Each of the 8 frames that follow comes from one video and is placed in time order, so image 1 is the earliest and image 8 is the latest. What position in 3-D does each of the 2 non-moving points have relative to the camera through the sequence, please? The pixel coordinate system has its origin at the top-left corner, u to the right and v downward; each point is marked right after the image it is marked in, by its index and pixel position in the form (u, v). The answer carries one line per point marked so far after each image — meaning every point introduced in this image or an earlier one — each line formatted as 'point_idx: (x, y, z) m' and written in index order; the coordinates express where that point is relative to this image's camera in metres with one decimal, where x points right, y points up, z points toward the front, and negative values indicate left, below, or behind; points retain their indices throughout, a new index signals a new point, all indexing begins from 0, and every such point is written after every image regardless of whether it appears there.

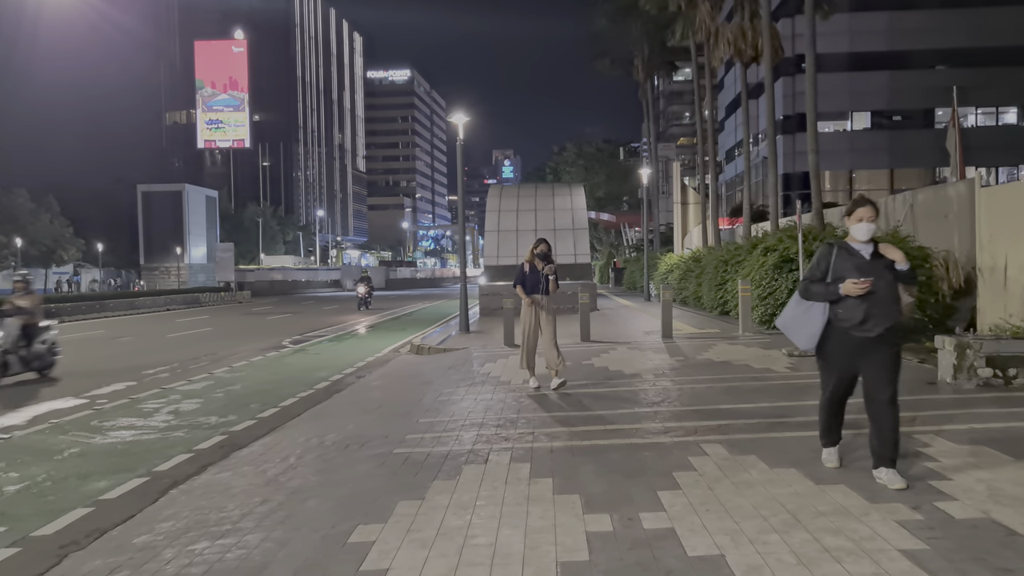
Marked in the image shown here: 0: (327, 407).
0: (-2.2, -1.4, +10.3) m
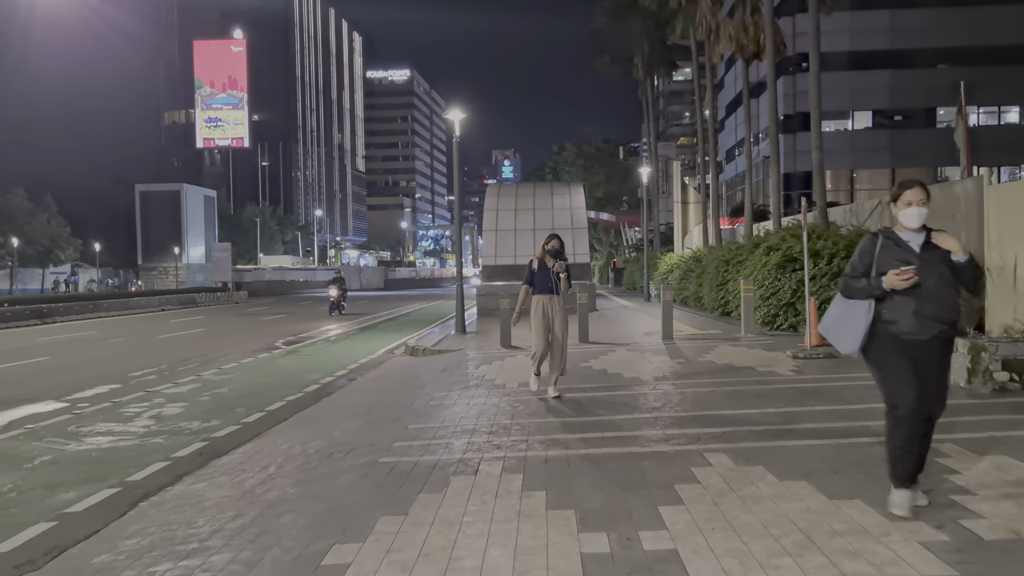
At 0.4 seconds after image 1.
0: (-2.2, -1.4, +9.9) m
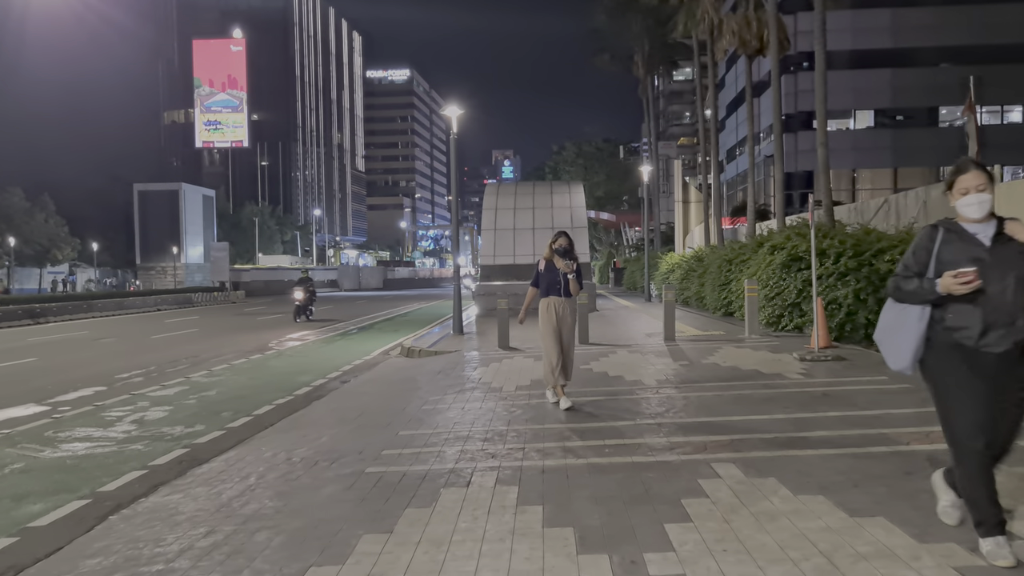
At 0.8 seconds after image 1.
0: (-2.3, -1.4, +9.5) m
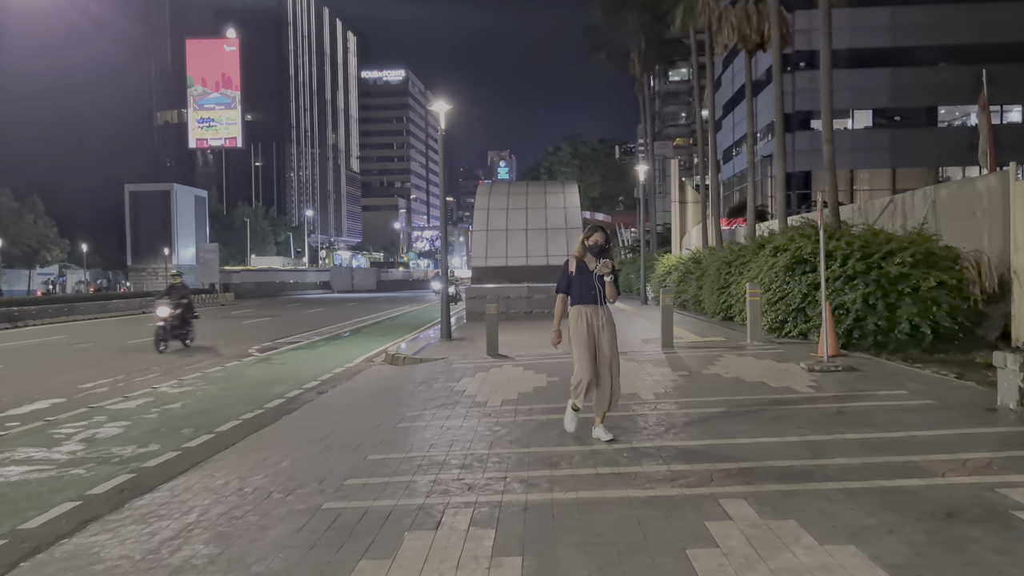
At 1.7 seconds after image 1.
0: (-2.4, -1.4, +8.7) m
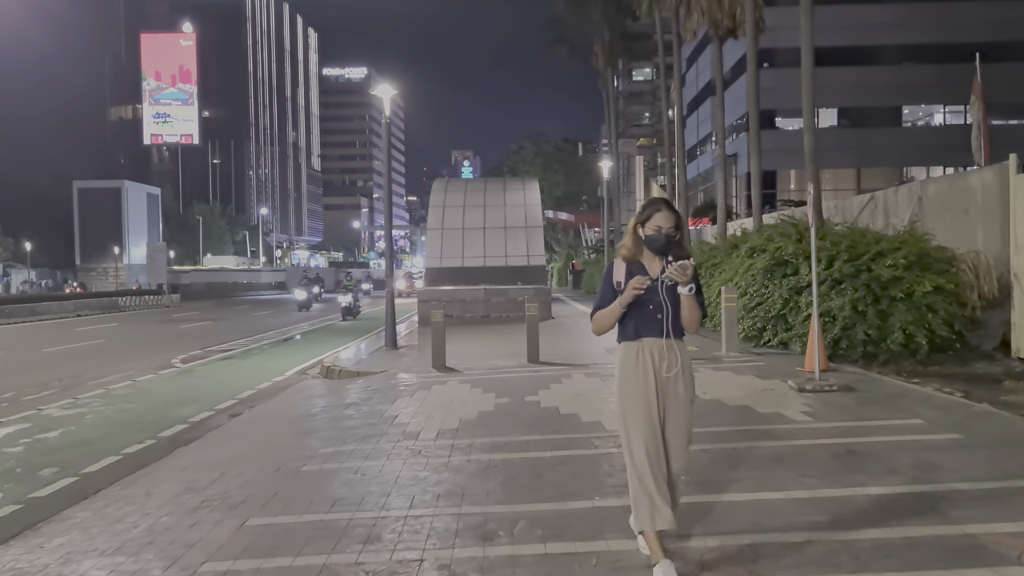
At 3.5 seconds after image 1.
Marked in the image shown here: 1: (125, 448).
0: (-2.9, -1.5, +7.0) m
1: (-3.7, -1.5, +8.4) m
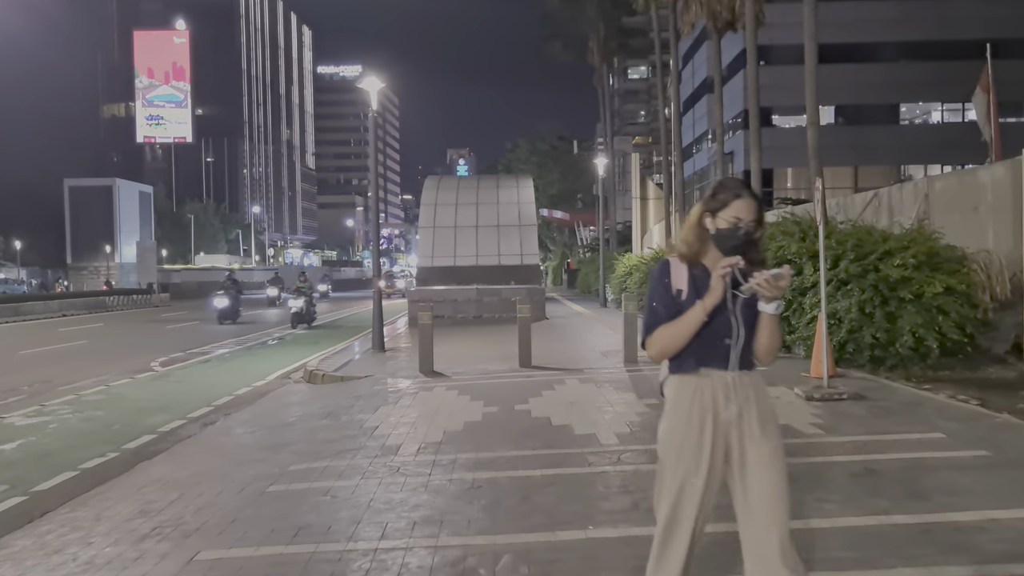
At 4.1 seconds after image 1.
0: (-3.0, -1.5, +6.4) m
1: (-3.8, -1.6, +7.8) m
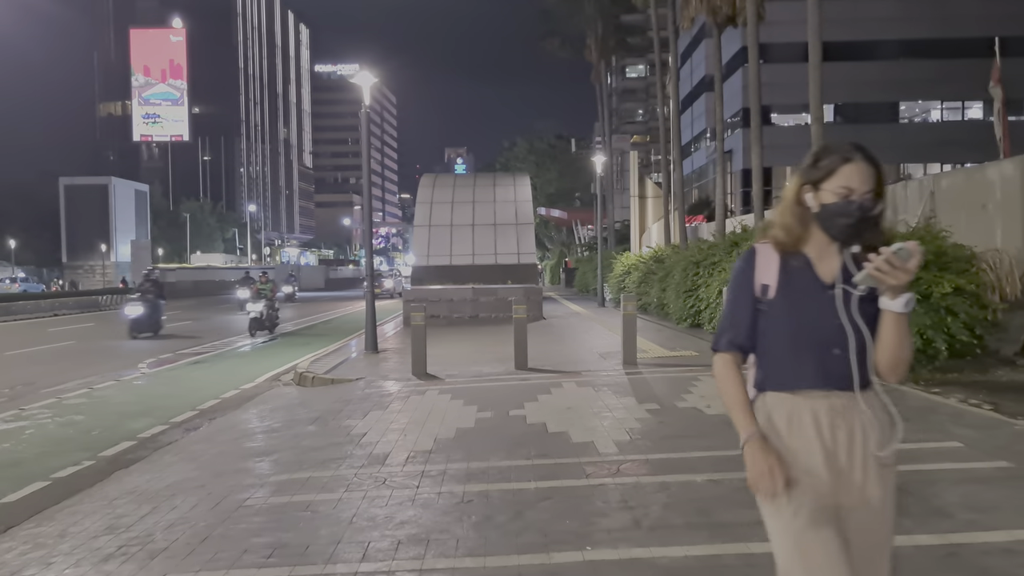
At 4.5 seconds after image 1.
0: (-3.1, -1.5, +6.1) m
1: (-3.9, -1.6, +7.5) m
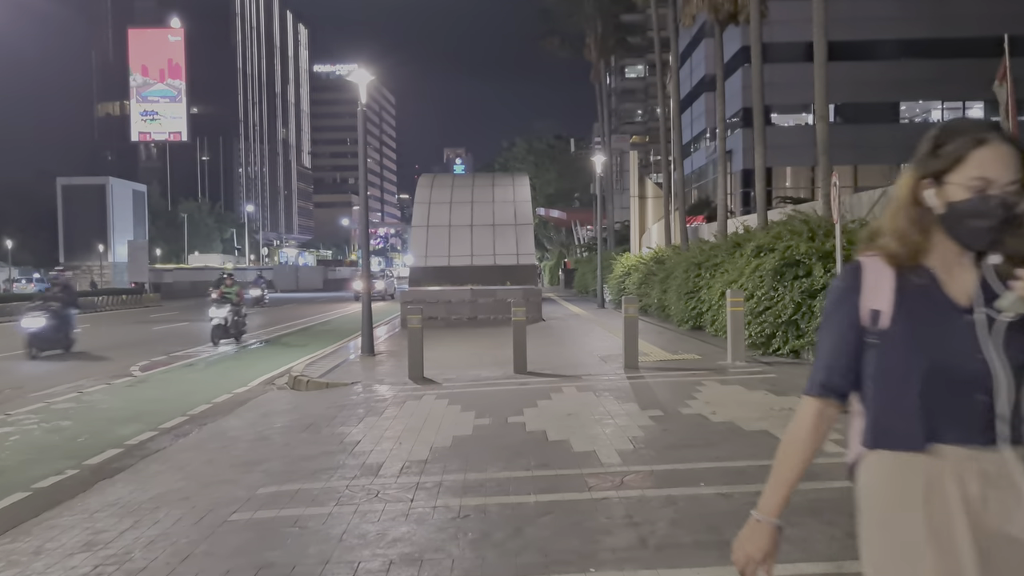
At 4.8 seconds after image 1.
0: (-3.1, -1.6, +5.8) m
1: (-3.9, -1.6, +7.2) m
